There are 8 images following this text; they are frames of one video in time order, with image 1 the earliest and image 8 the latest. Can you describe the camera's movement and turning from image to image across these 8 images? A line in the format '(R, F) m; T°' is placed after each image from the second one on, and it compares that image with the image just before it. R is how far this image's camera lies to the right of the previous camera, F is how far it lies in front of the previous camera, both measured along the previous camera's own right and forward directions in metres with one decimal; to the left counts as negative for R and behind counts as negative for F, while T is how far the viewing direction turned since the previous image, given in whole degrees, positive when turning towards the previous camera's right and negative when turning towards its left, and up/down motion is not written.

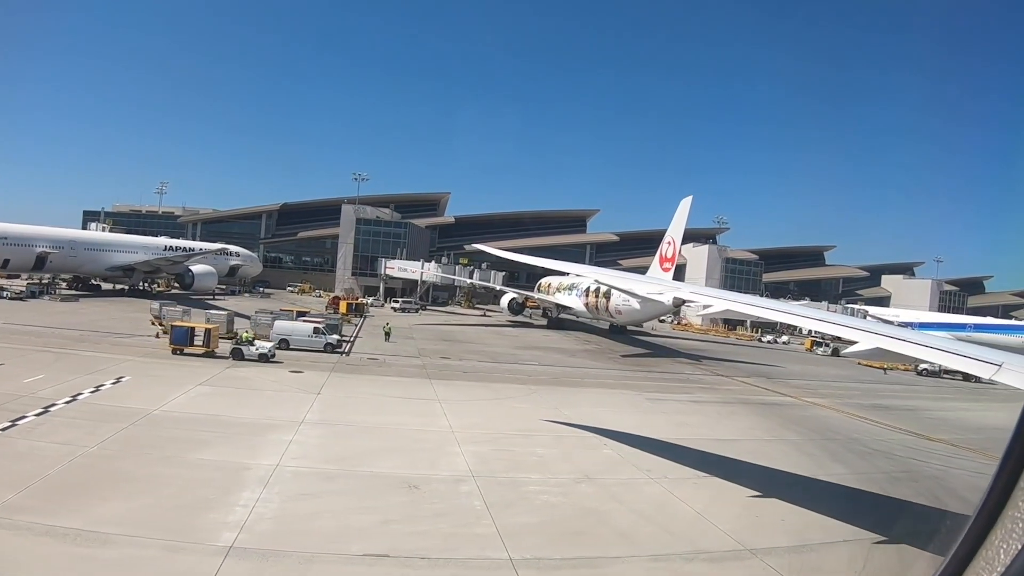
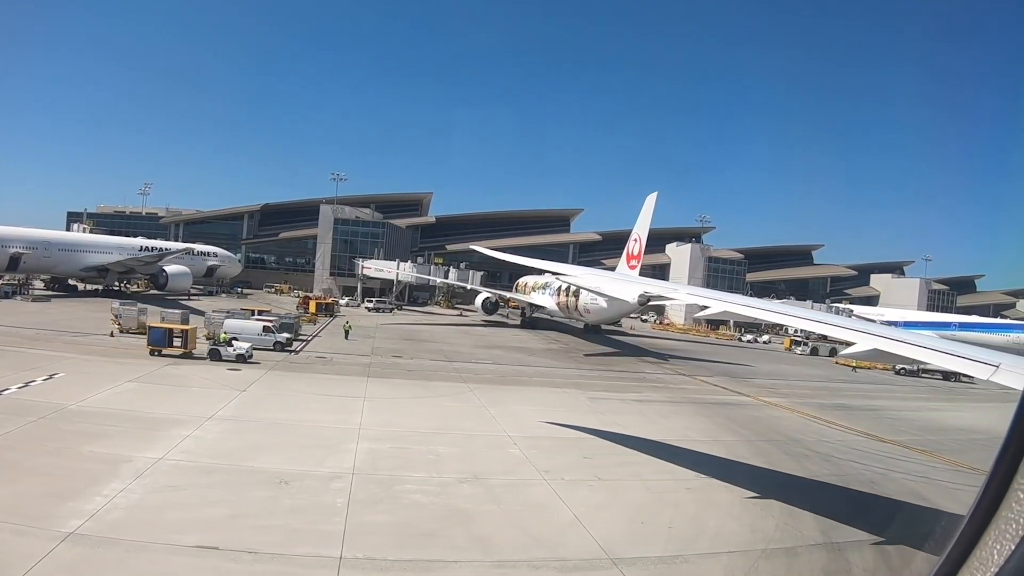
(+1.9, +0.1) m; -1°
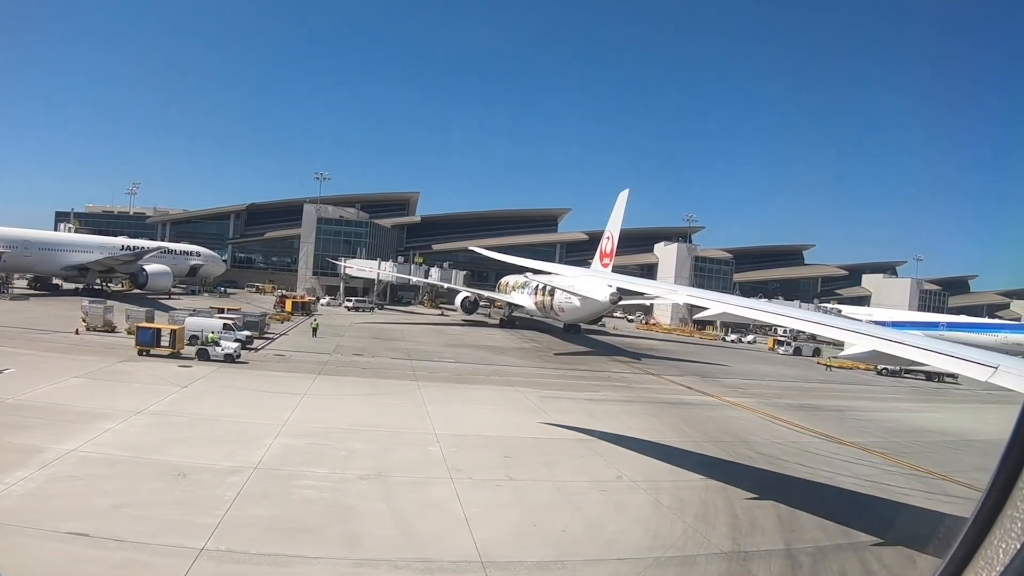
(+1.5, +0.1) m; -1°
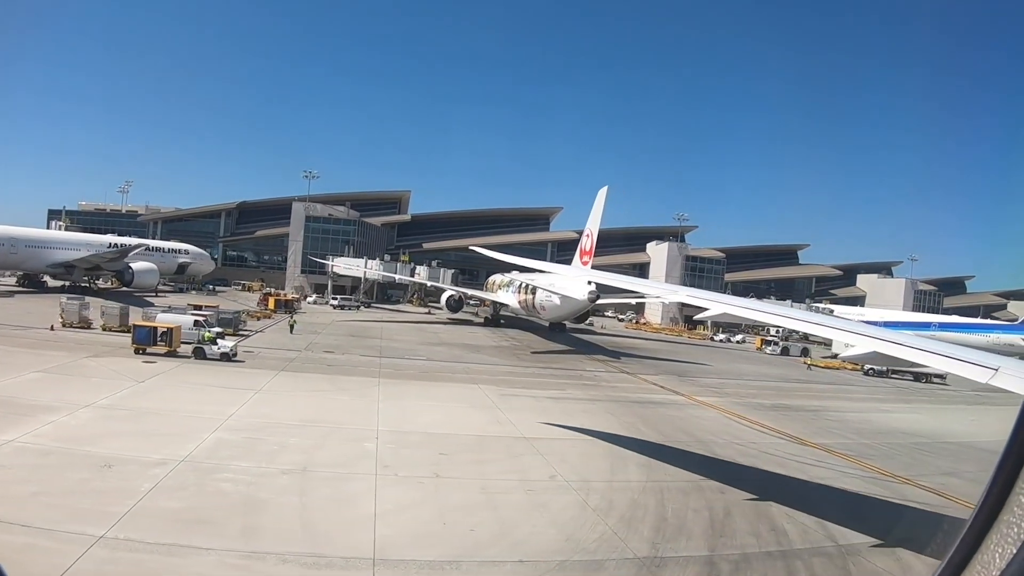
(+1.2, +0.1) m; -1°
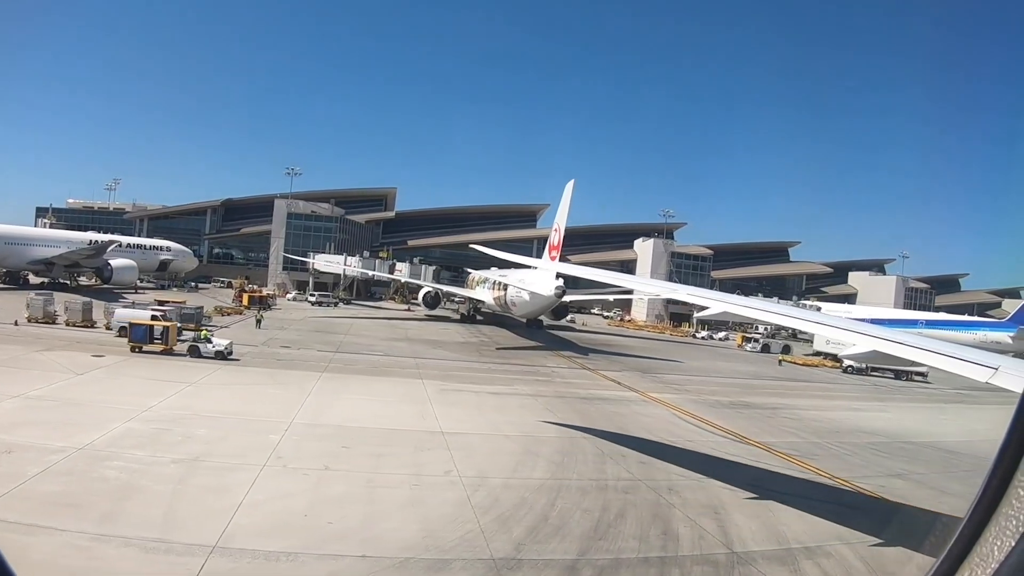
(+1.8, +0.1) m; -1°
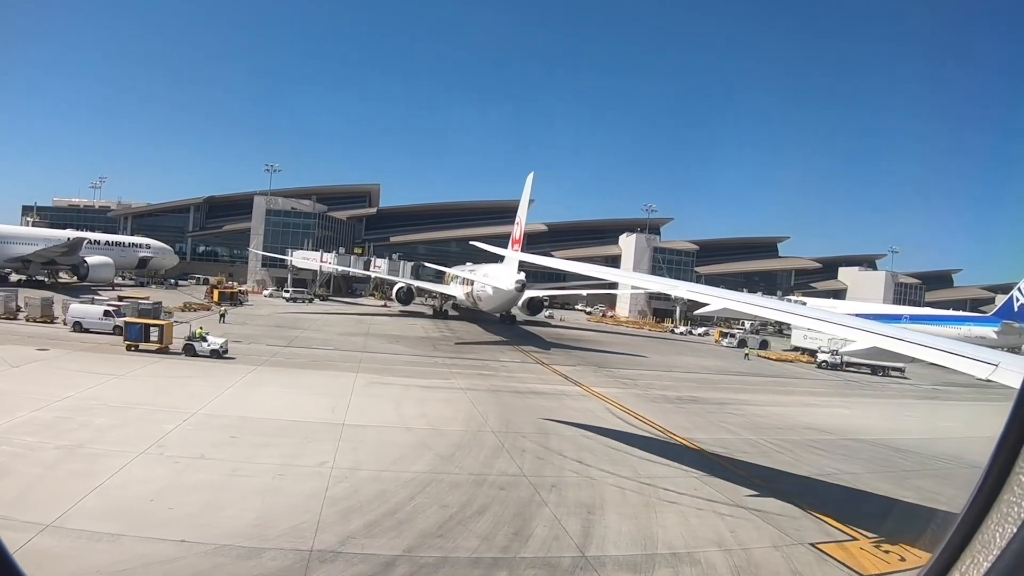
(+2.1, +0.2) m; -1°
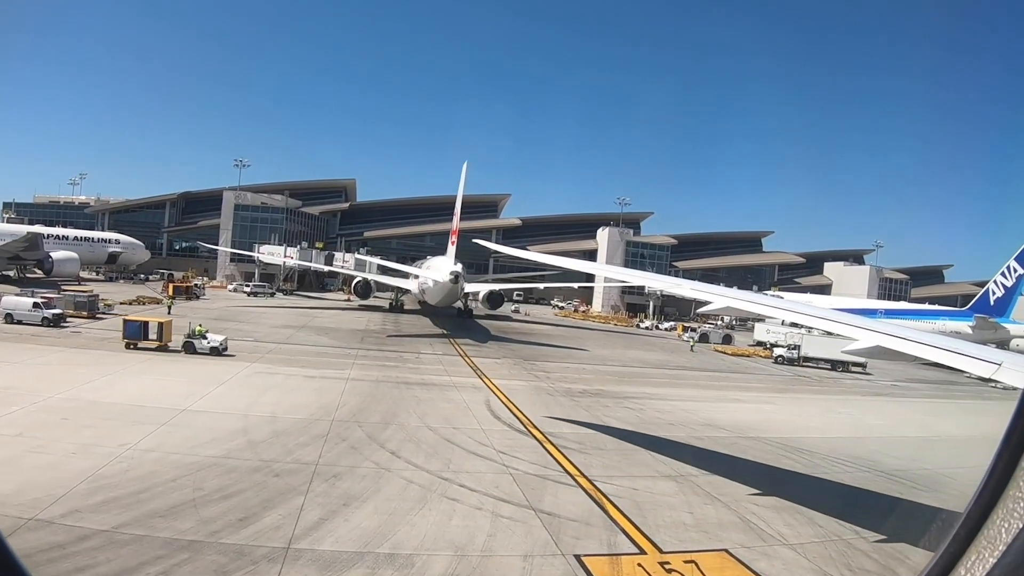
(+3.5, +0.4) m; -3°
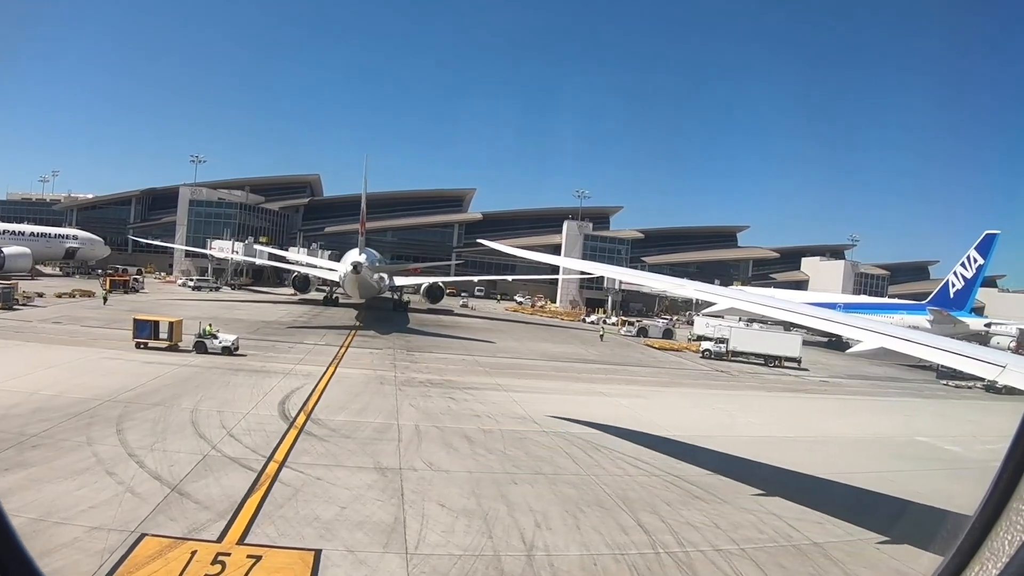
(+5.1, +0.7) m; -4°
